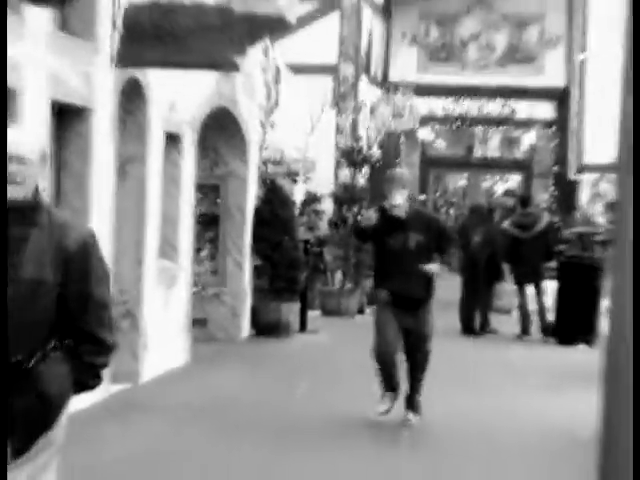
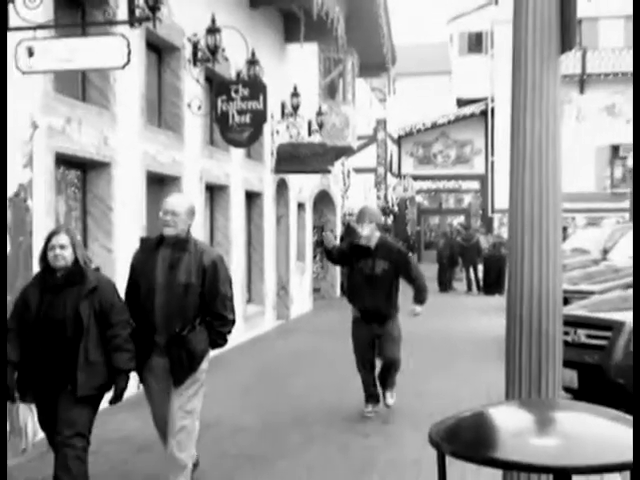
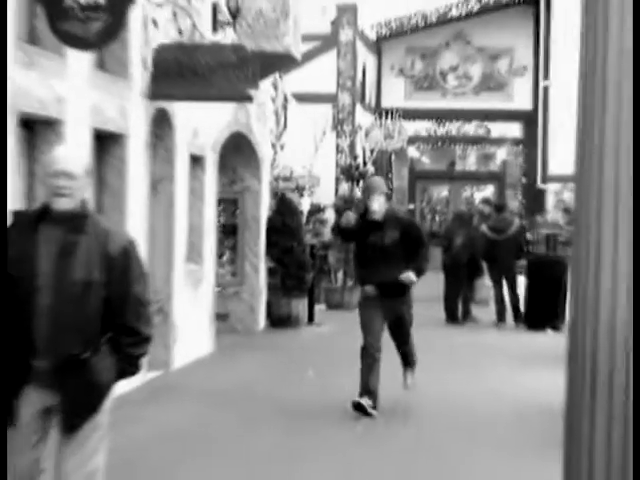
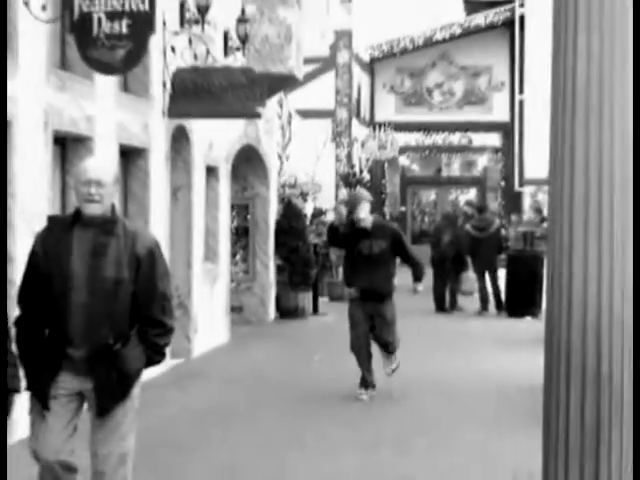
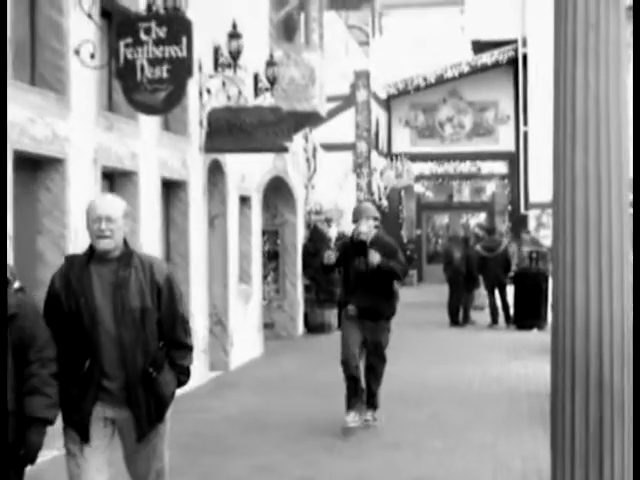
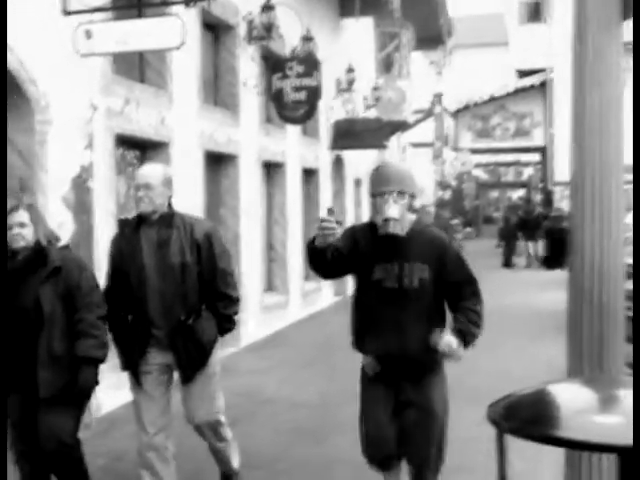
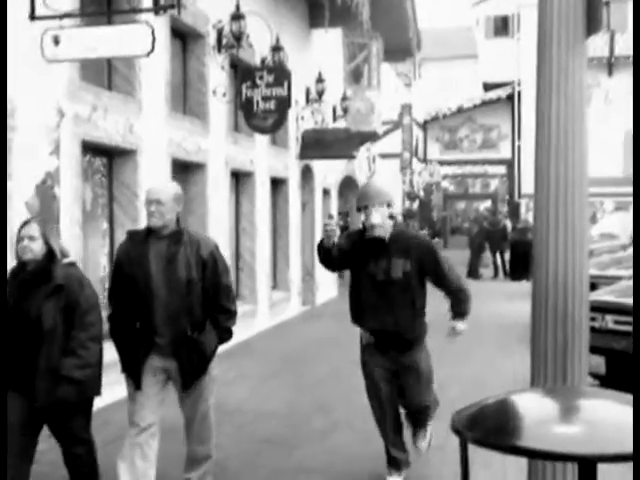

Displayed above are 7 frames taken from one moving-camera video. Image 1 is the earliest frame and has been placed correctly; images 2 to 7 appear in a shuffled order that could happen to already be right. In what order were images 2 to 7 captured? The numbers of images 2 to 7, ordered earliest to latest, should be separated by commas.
3, 4, 5, 2, 7, 6
